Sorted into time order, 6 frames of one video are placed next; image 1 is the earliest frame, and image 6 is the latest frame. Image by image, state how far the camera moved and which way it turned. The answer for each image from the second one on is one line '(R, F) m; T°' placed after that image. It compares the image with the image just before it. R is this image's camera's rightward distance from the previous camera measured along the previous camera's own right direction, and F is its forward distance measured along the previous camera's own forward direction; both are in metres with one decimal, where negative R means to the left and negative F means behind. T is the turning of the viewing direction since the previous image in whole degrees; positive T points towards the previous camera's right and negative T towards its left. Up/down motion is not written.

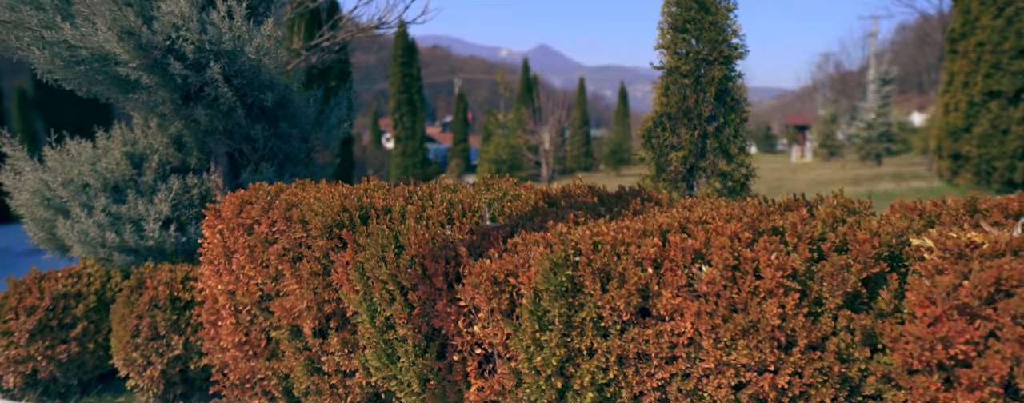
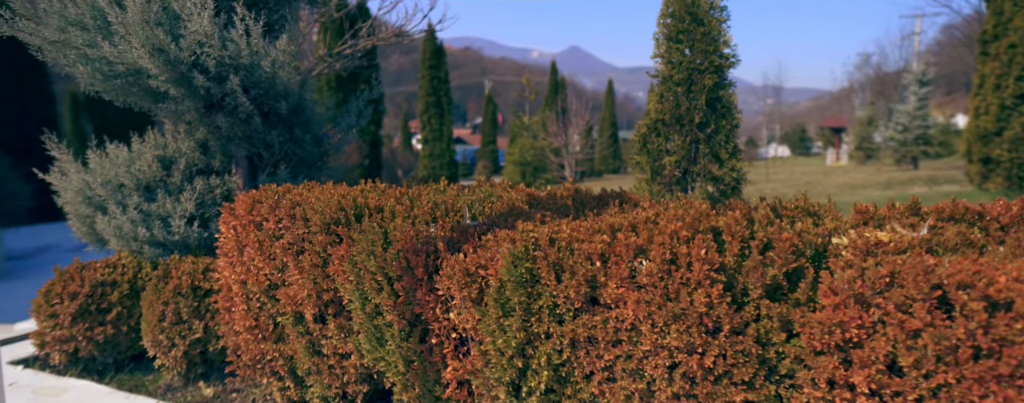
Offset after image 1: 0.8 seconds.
(+0.3, -0.4) m; -2°
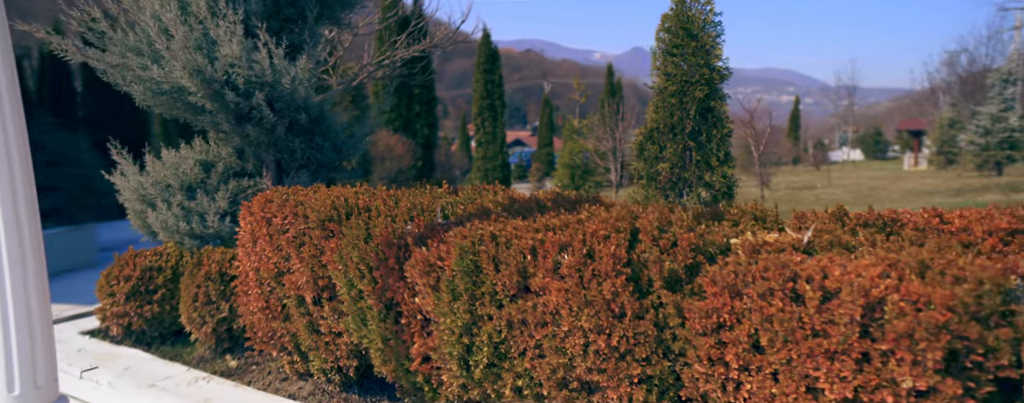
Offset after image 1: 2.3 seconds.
(+0.6, -0.6) m; -5°
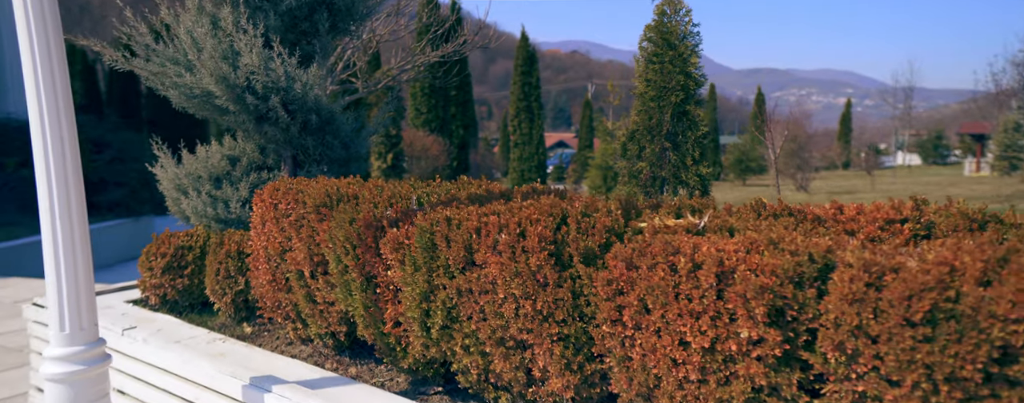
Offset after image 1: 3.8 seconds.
(+0.6, -0.7) m; -4°
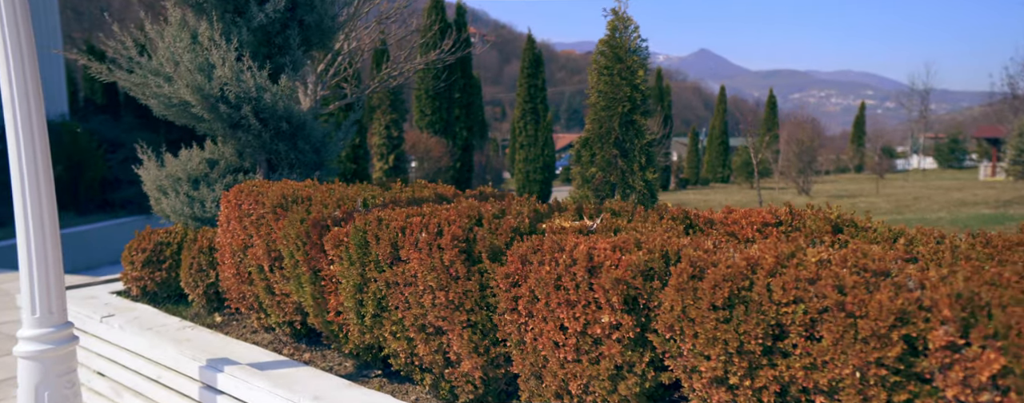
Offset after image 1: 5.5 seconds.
(+0.6, -0.6) m; -1°
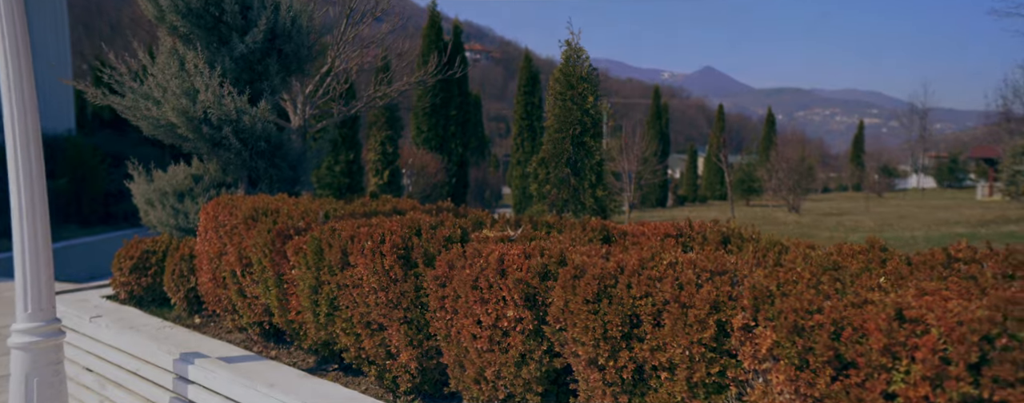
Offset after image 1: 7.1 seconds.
(+0.5, -0.7) m; 0°
